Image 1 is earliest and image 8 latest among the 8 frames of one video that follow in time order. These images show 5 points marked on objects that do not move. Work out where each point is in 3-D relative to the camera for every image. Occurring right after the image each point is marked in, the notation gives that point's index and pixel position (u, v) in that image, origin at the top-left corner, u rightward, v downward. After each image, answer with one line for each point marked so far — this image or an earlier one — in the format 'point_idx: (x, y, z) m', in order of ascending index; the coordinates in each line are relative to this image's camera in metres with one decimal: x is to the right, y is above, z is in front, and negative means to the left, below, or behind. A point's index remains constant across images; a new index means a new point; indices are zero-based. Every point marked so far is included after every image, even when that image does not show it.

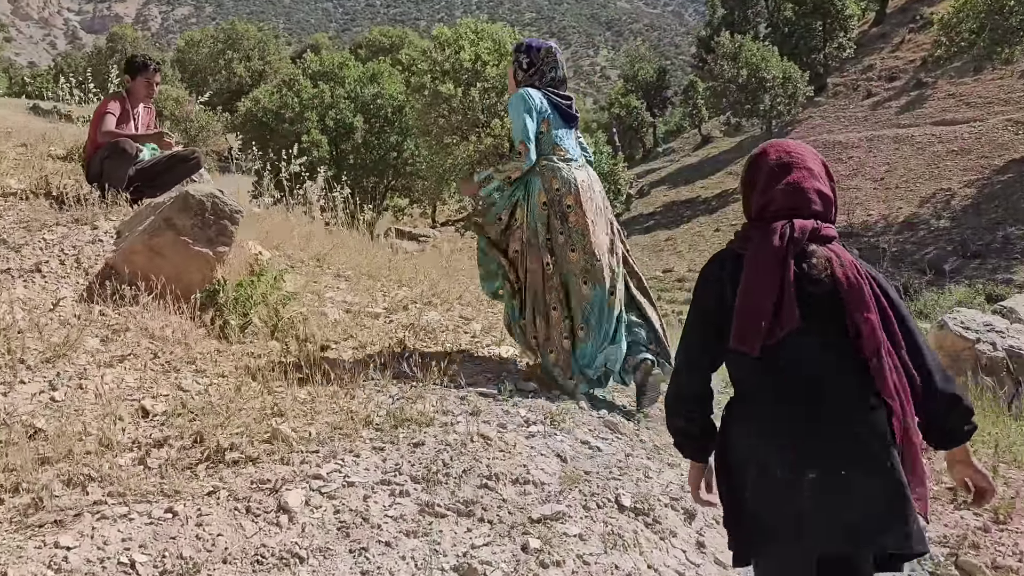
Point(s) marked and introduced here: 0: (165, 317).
0: (-1.4, -0.1, +3.6) m
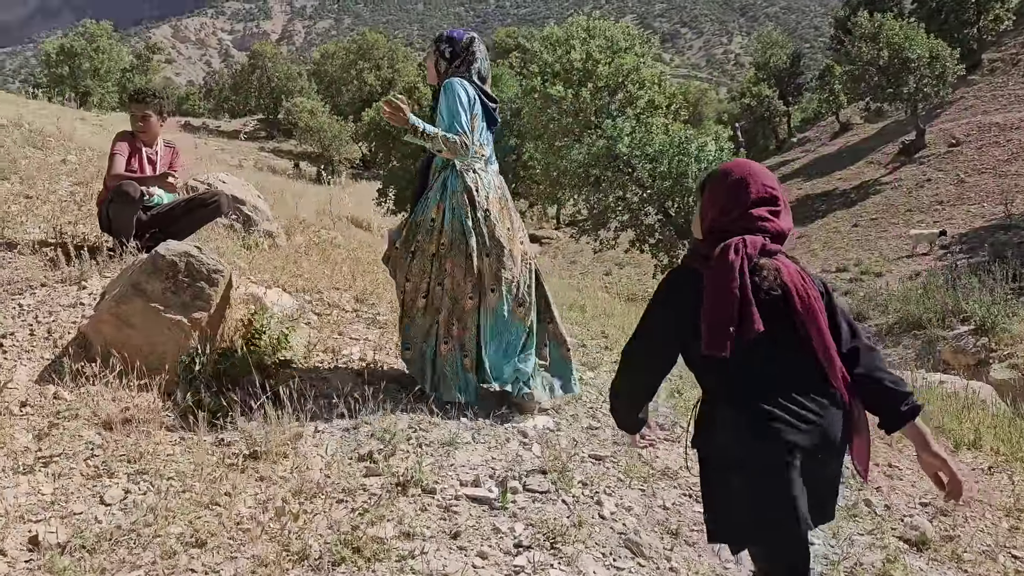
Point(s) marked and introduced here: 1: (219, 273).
0: (-1.4, -0.4, +3.1) m
1: (-1.2, +0.1, +3.4) m
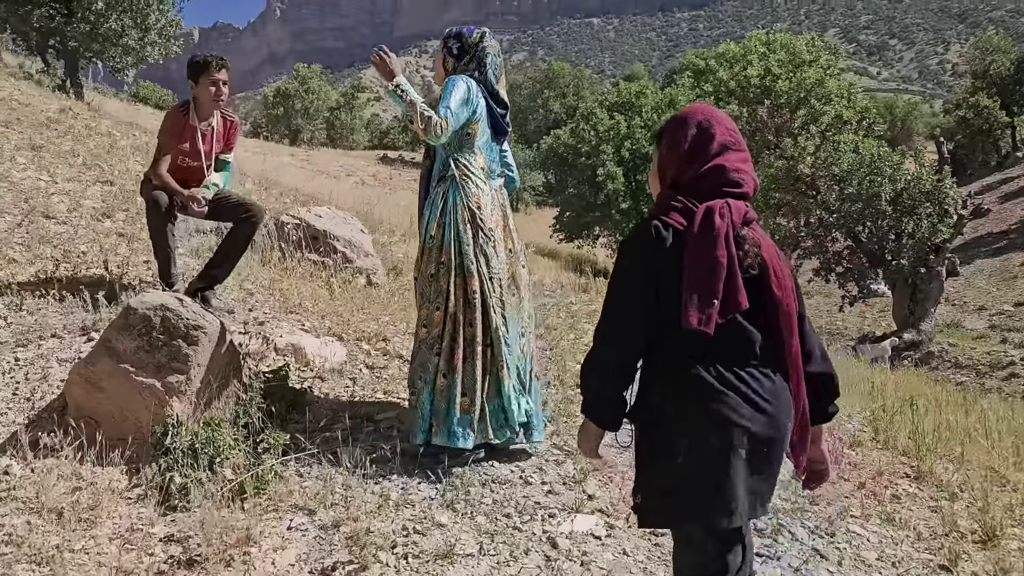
0: (-1.4, -0.6, +2.7) m
1: (-1.1, -0.1, +2.9) m
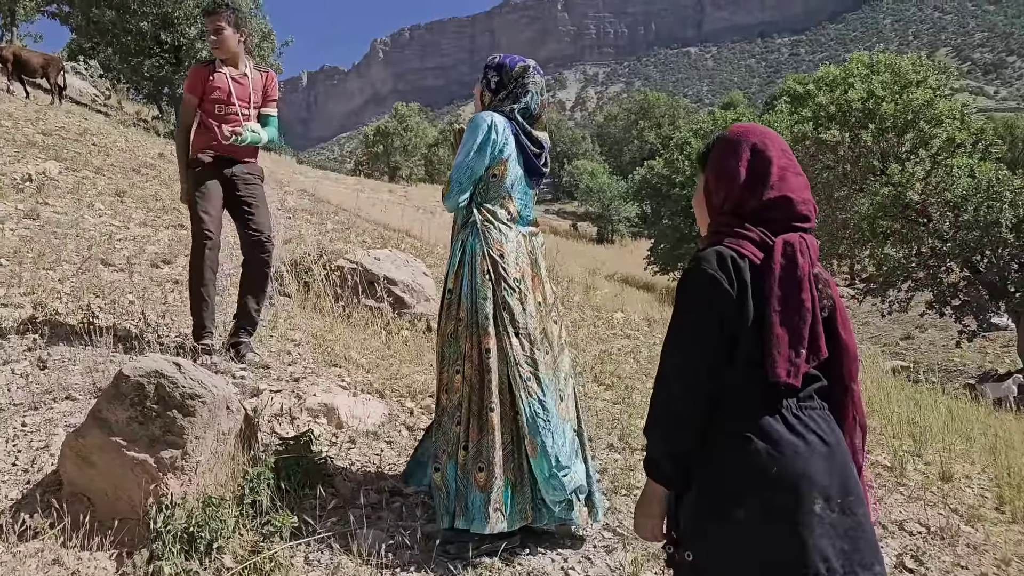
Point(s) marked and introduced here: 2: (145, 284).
0: (-1.3, -0.8, +2.4) m
1: (-1.0, -0.3, +2.6) m
2: (-2.2, 0.0, +5.1) m
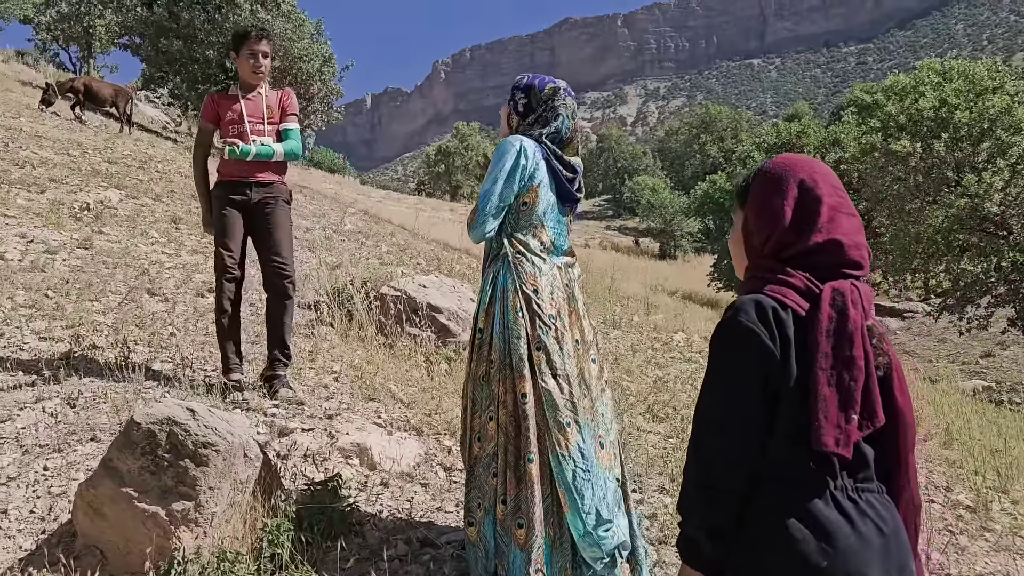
0: (-1.2, -0.9, +2.3) m
1: (-0.9, -0.5, +2.5) m
2: (-1.9, -0.2, +5.1) m
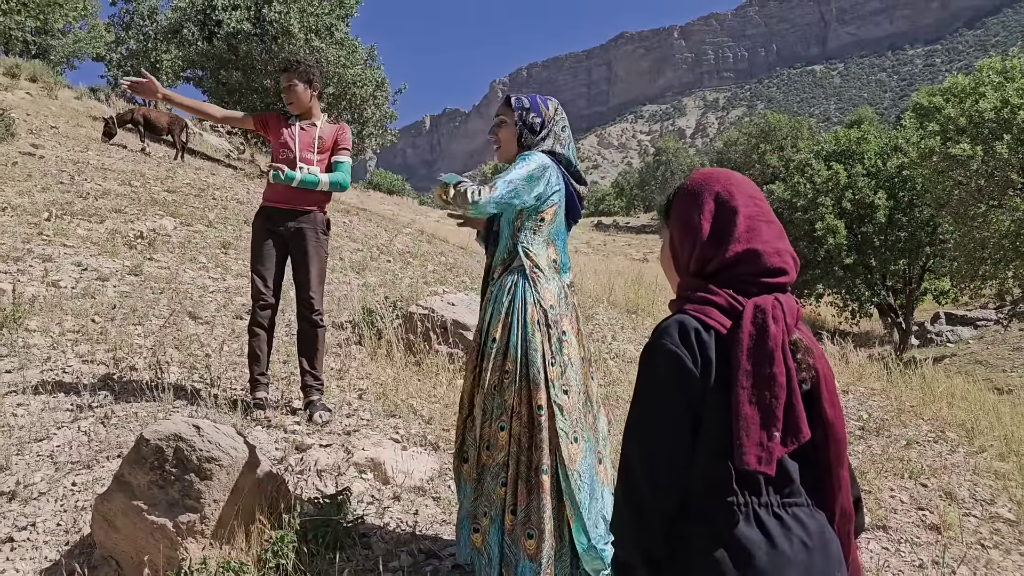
0: (-1.2, -1.0, +2.4) m
1: (-0.9, -0.5, +2.6) m
2: (-1.8, -0.3, +5.3) m
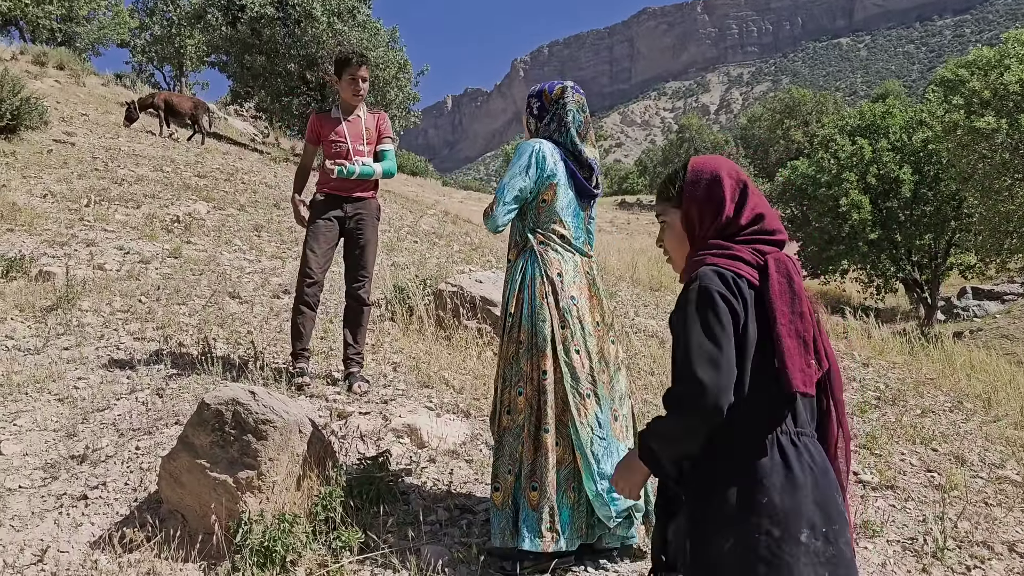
0: (-1.1, -0.9, +2.7) m
1: (-0.8, -0.5, +2.9) m
2: (-1.6, -0.2, +5.5) m
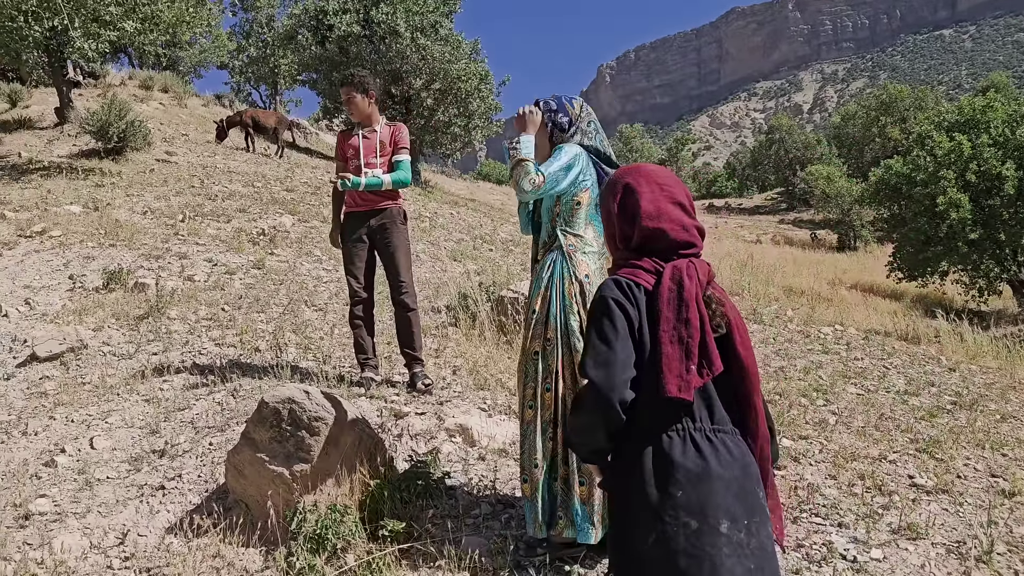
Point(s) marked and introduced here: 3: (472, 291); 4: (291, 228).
0: (-1.0, -0.9, +2.9) m
1: (-0.7, -0.5, +3.1) m
2: (-1.2, -0.2, +5.8) m
3: (-0.3, 0.0, +6.2) m
4: (-2.6, +0.7, +10.1) m
